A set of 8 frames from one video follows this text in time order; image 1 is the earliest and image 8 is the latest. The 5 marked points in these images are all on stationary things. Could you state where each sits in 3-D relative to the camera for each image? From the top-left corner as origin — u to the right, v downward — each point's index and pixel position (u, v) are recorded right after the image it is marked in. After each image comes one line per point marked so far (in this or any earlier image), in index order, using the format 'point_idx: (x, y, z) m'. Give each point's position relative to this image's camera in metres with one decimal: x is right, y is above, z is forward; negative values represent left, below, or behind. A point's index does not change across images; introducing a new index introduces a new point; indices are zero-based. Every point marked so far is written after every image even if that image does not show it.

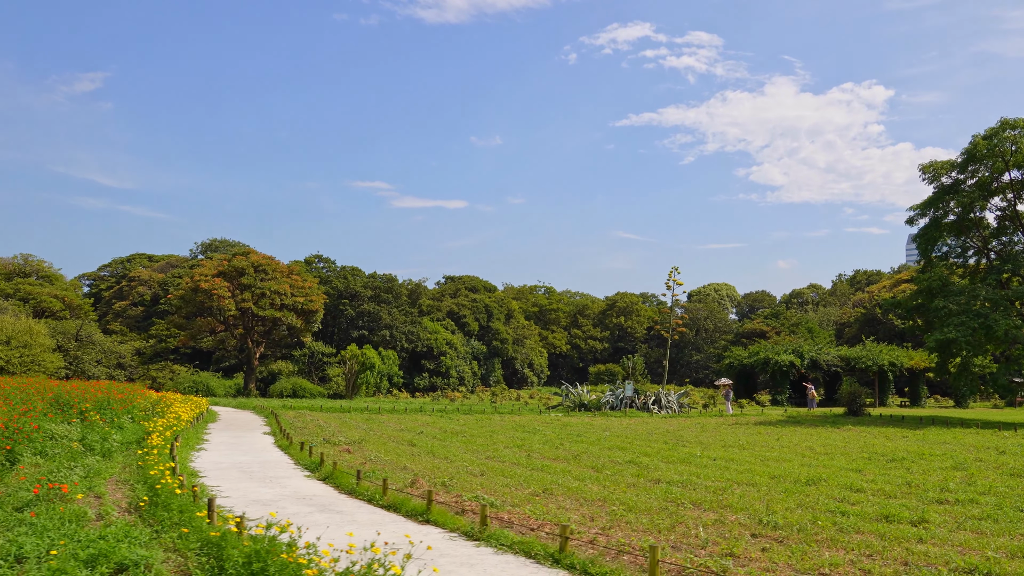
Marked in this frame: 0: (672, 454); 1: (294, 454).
0: (+3.7, -3.7, +14.2) m
1: (-4.2, -3.3, +12.5) m
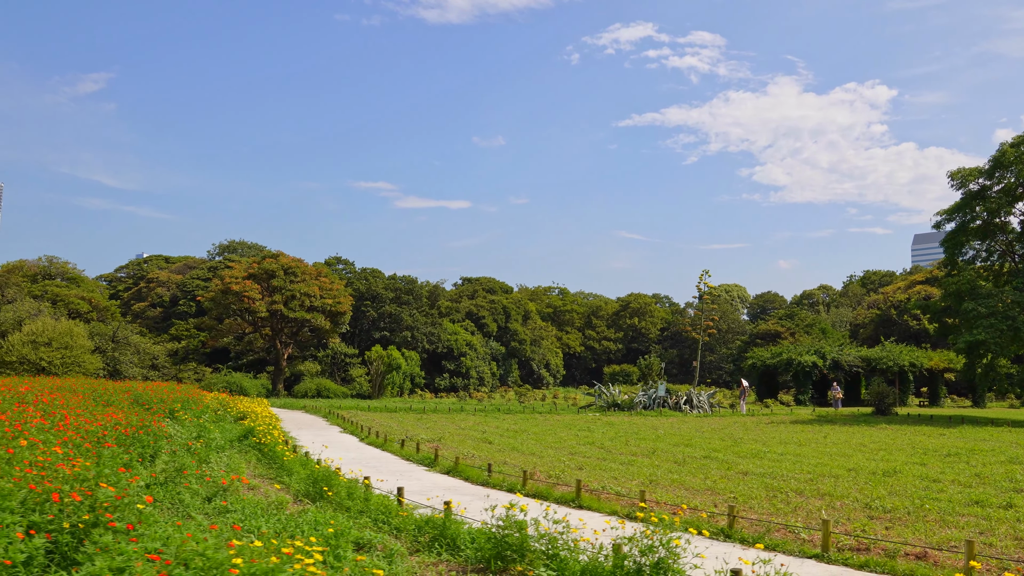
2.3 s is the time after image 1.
0: (+5.5, -3.9, +15.2) m
1: (-2.4, -3.4, +13.4) m
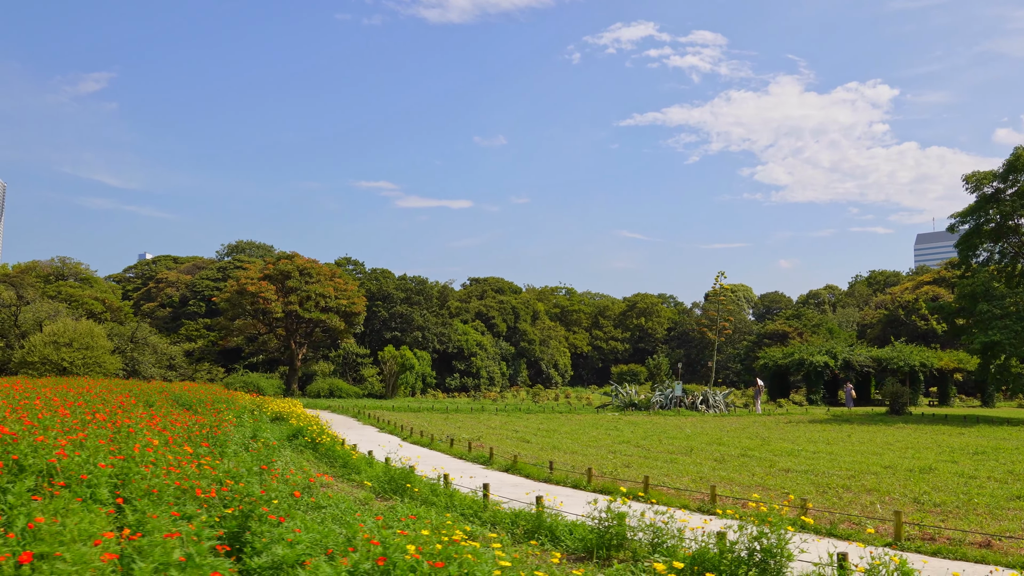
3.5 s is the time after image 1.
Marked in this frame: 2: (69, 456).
0: (+6.5, -3.9, +15.7) m
1: (-1.4, -3.5, +13.9) m
2: (-3.9, -1.6, +5.7) m
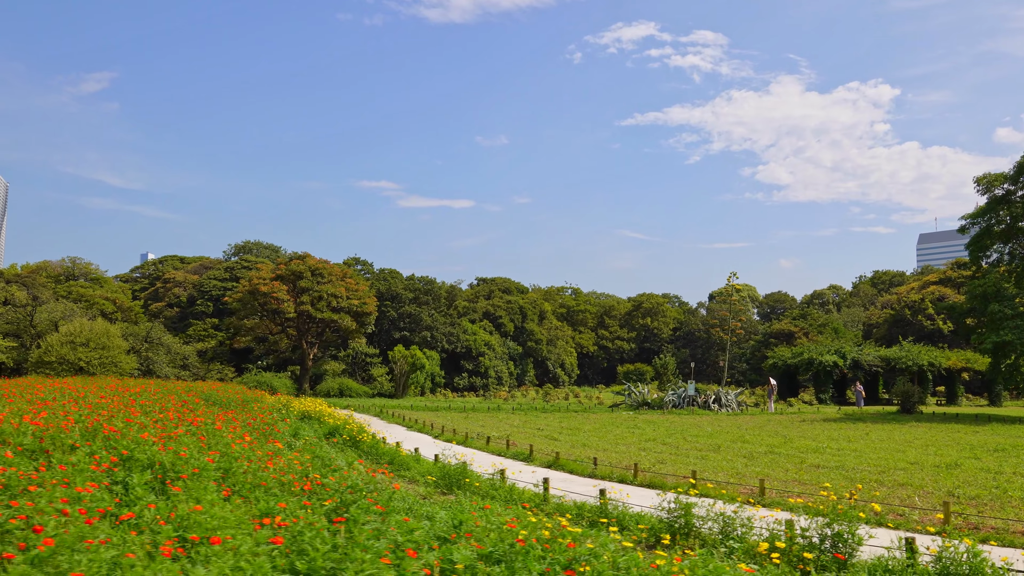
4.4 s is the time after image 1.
0: (+7.2, -4.0, +16.1) m
1: (-0.6, -3.5, +14.3) m
2: (-3.2, -1.6, +6.1) m
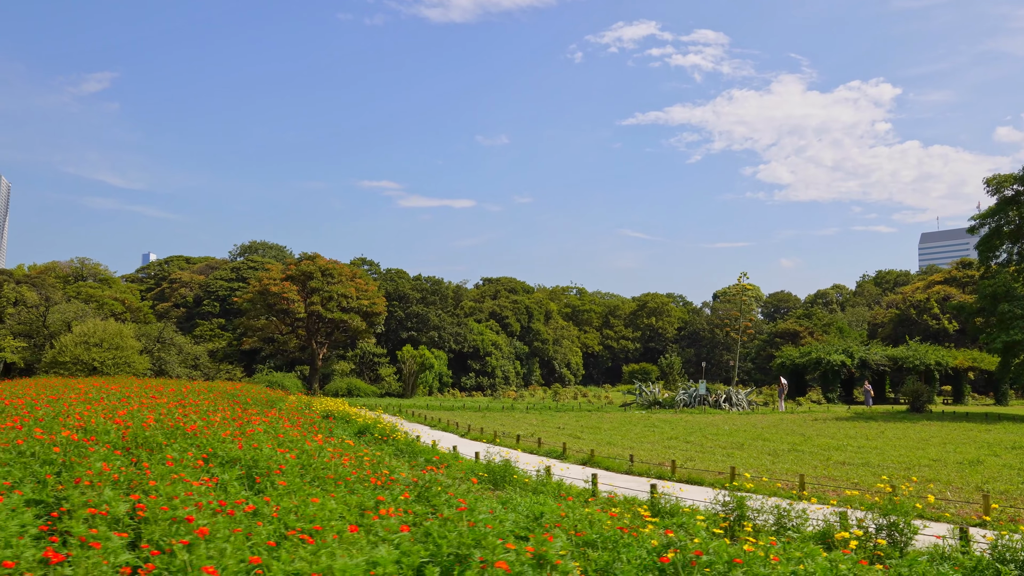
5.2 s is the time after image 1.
0: (+7.9, -4.0, +16.4) m
1: (0.0, -3.6, +14.7) m
2: (-2.5, -1.6, +6.4) m
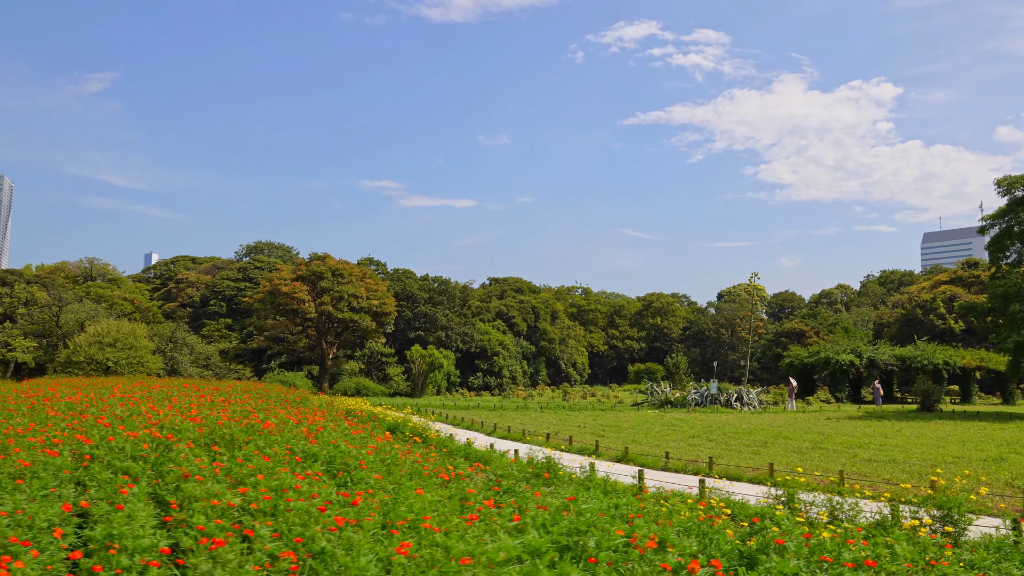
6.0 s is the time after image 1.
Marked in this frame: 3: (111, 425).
0: (+8.6, -4.0, +16.7) m
1: (+0.7, -3.6, +15.0) m
2: (-1.9, -1.7, +6.7) m
3: (-4.5, -1.5, +7.1) m
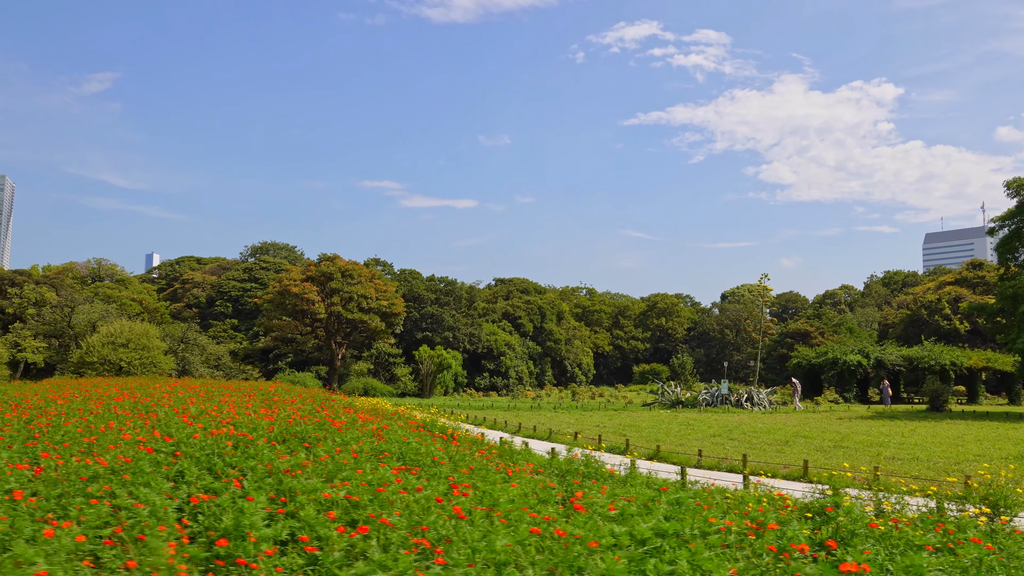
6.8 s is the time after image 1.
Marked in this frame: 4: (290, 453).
0: (+9.2, -4.1, +17.0) m
1: (+1.4, -3.7, +15.3) m
2: (-1.2, -1.7, +7.0) m
3: (-3.8, -1.6, +7.4) m
4: (-2.2, -1.6, +6.3) m
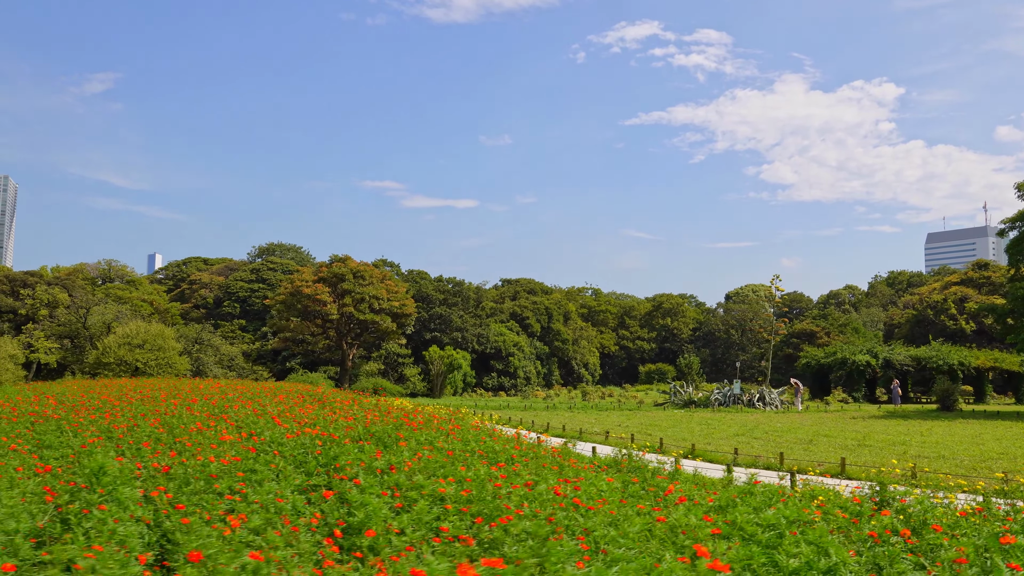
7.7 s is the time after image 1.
0: (+10.0, -4.2, +17.4) m
1: (+2.2, -3.7, +15.7) m
2: (-0.4, -1.8, +7.4) m
3: (-3.0, -1.7, +7.8) m
4: (-1.4, -1.7, +6.7) m
